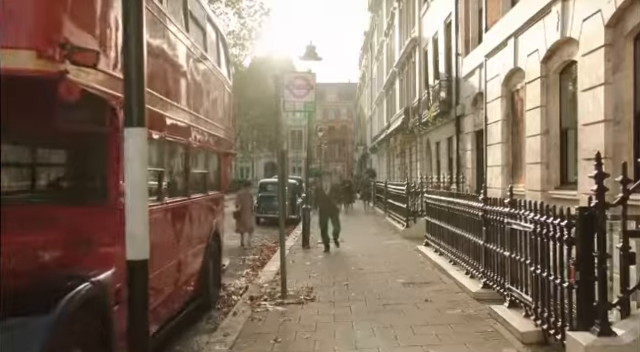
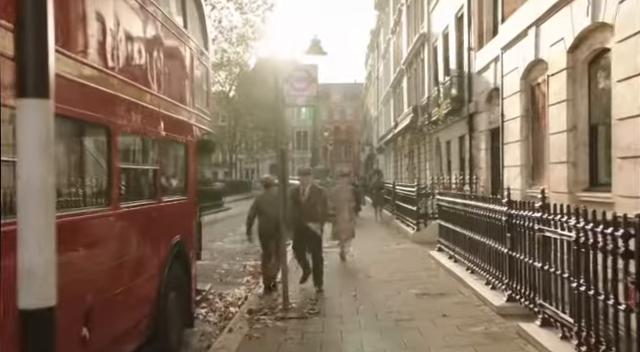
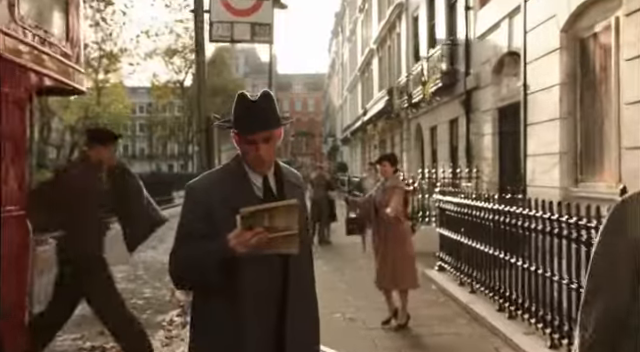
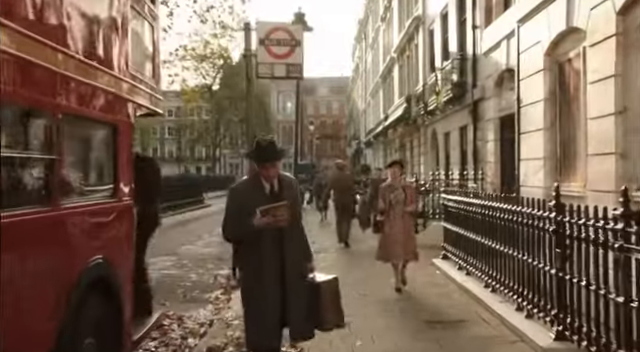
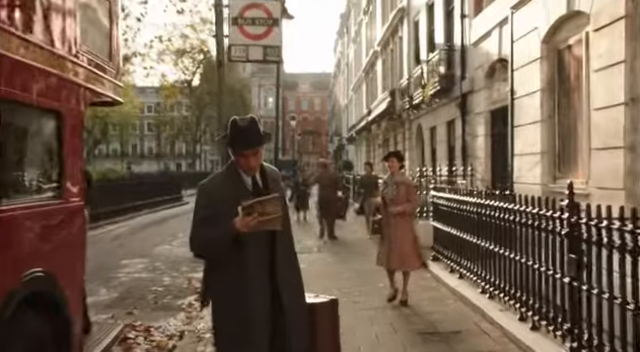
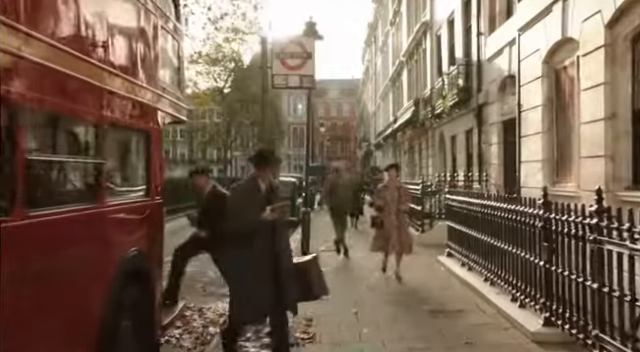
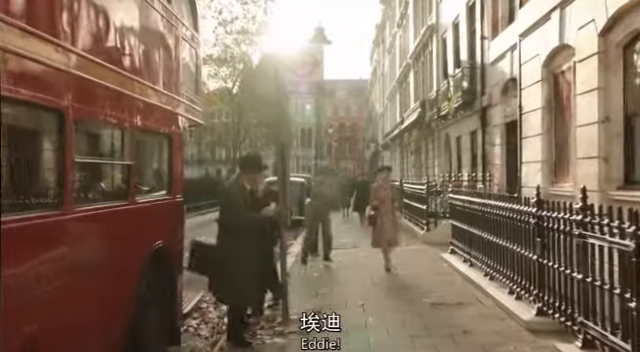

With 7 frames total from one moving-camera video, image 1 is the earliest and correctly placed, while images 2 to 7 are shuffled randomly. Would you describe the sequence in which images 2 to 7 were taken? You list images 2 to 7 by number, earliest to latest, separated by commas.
2, 7, 6, 4, 5, 3
